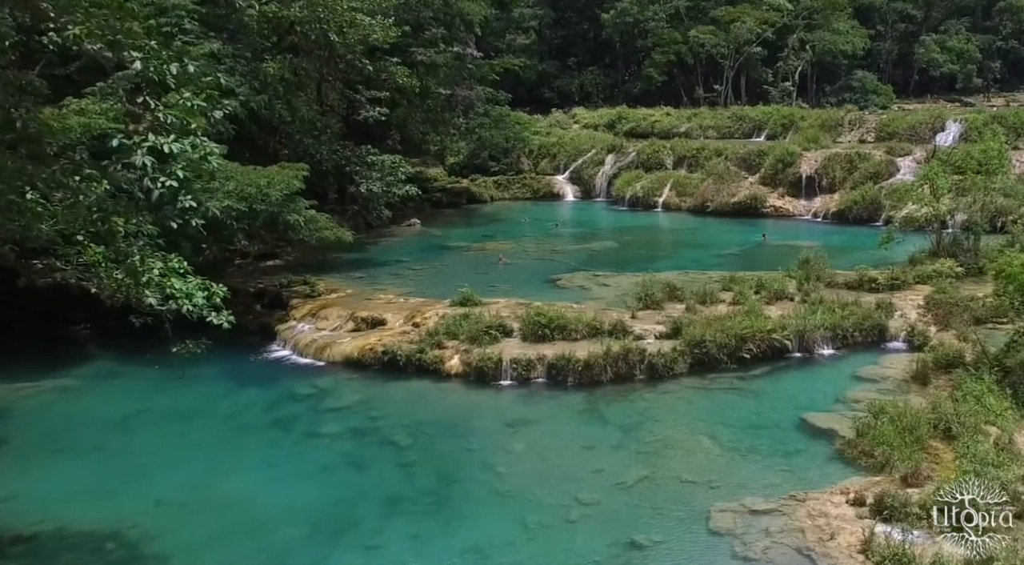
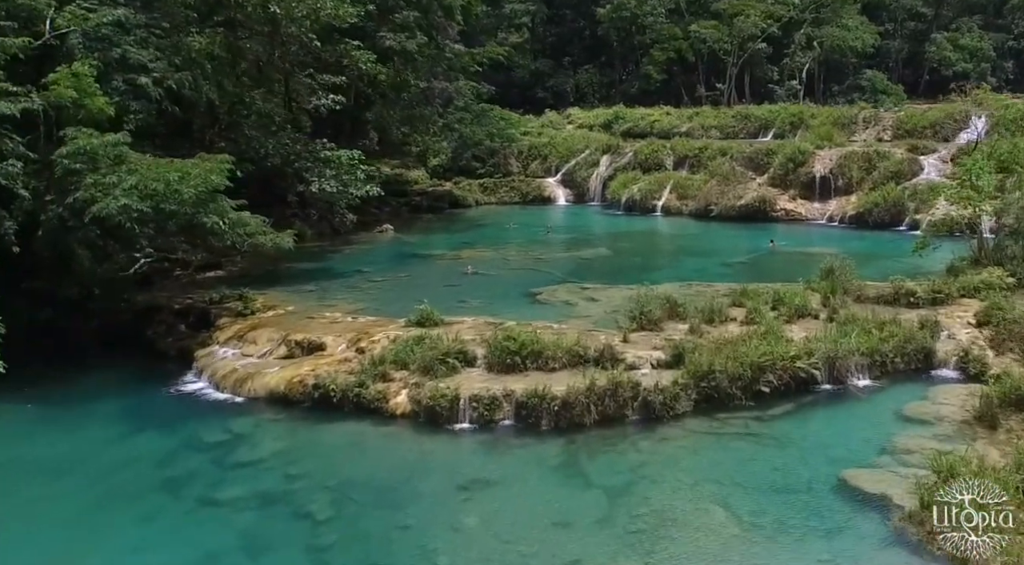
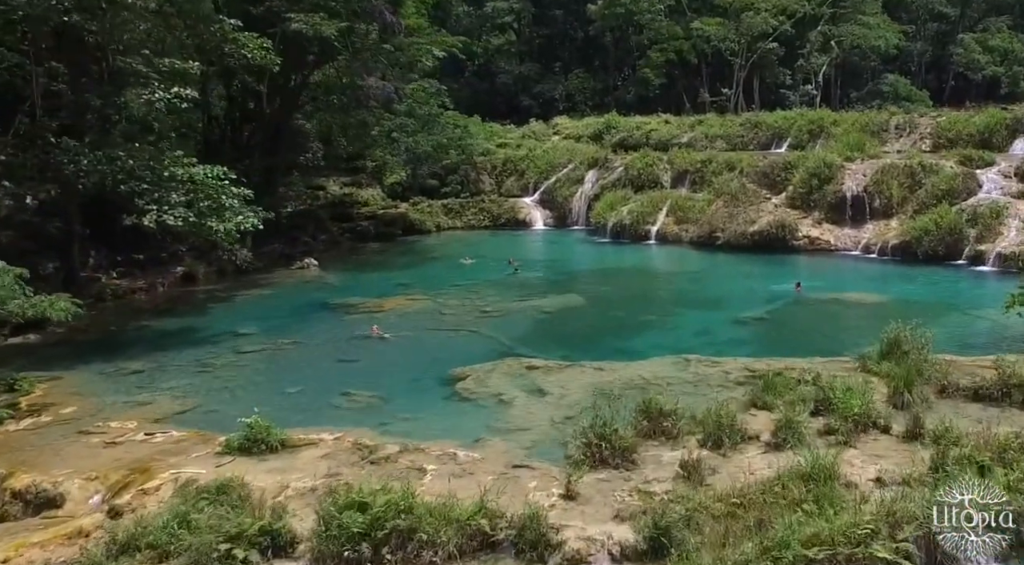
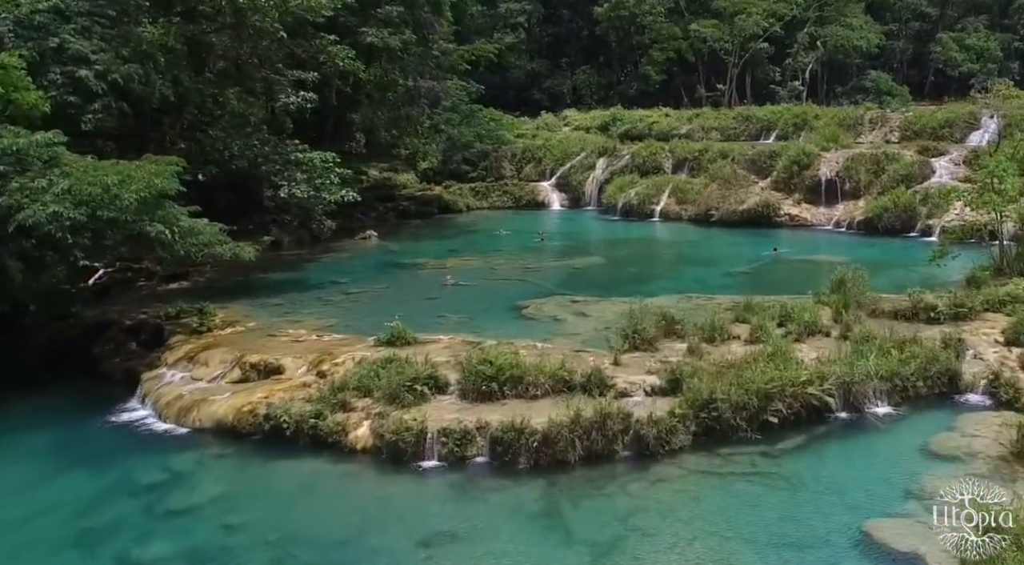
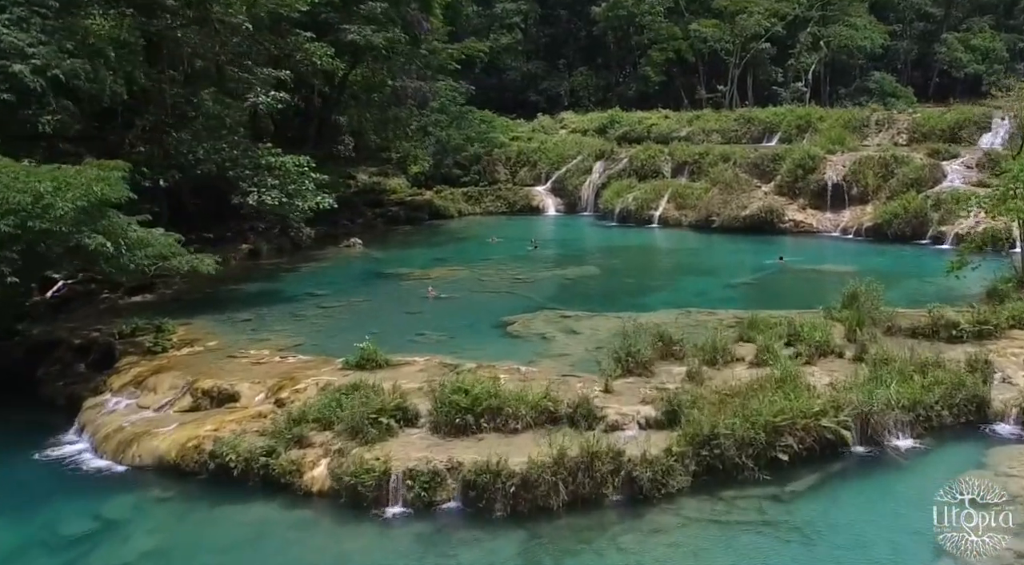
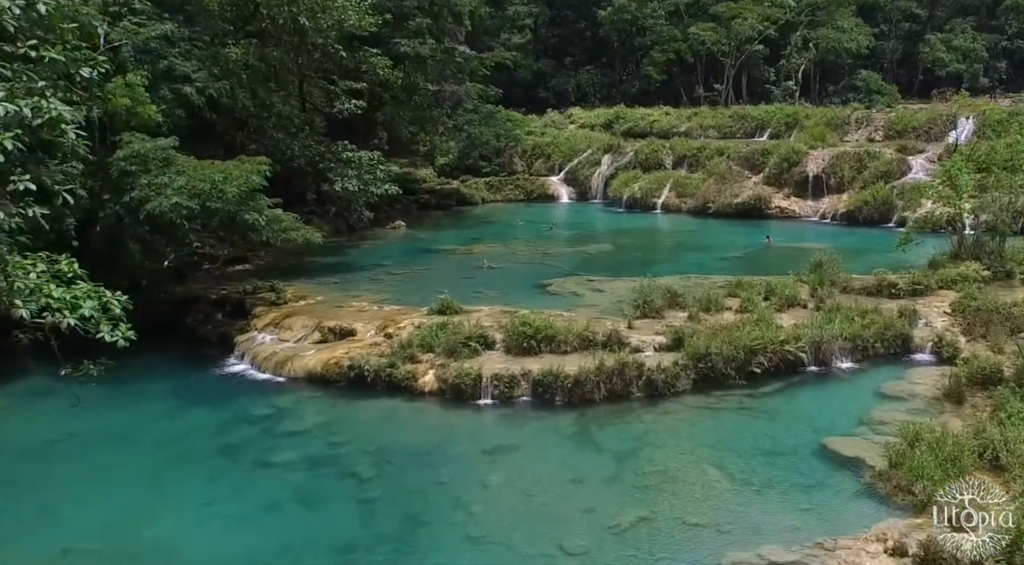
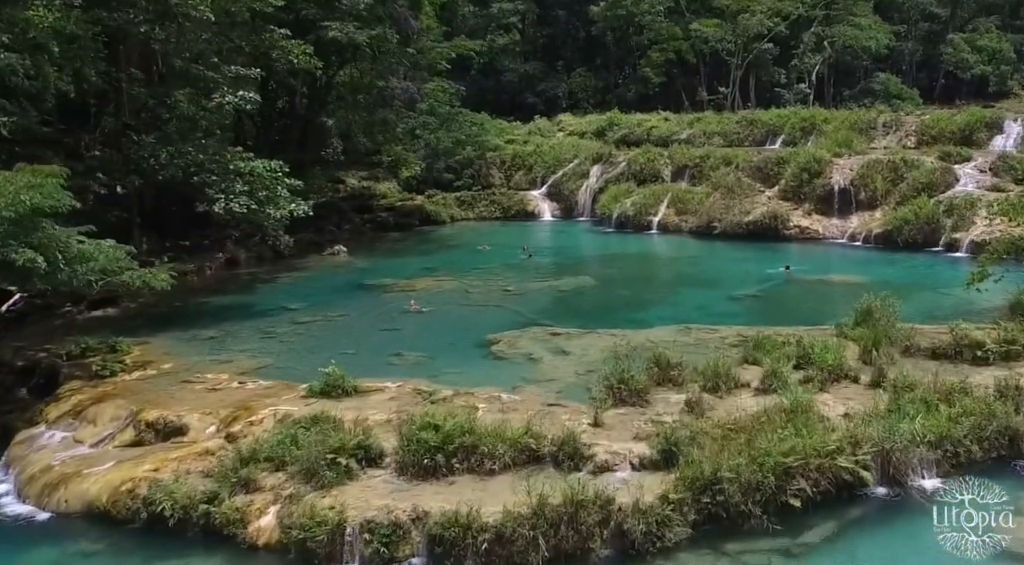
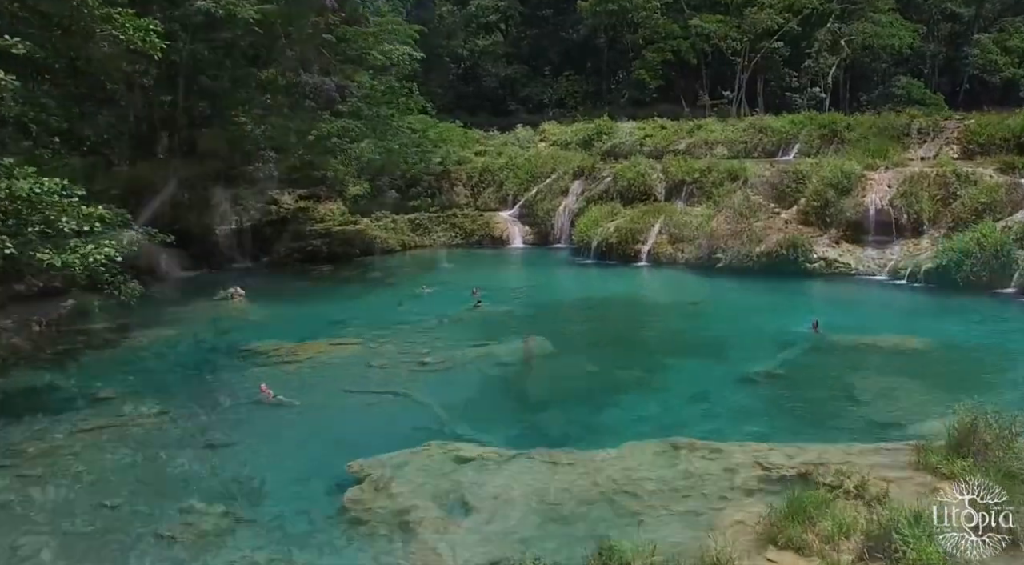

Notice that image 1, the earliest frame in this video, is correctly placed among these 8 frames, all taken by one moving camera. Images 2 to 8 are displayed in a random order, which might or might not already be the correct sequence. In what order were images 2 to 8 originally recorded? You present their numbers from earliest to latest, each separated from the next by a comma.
6, 2, 4, 5, 7, 3, 8
